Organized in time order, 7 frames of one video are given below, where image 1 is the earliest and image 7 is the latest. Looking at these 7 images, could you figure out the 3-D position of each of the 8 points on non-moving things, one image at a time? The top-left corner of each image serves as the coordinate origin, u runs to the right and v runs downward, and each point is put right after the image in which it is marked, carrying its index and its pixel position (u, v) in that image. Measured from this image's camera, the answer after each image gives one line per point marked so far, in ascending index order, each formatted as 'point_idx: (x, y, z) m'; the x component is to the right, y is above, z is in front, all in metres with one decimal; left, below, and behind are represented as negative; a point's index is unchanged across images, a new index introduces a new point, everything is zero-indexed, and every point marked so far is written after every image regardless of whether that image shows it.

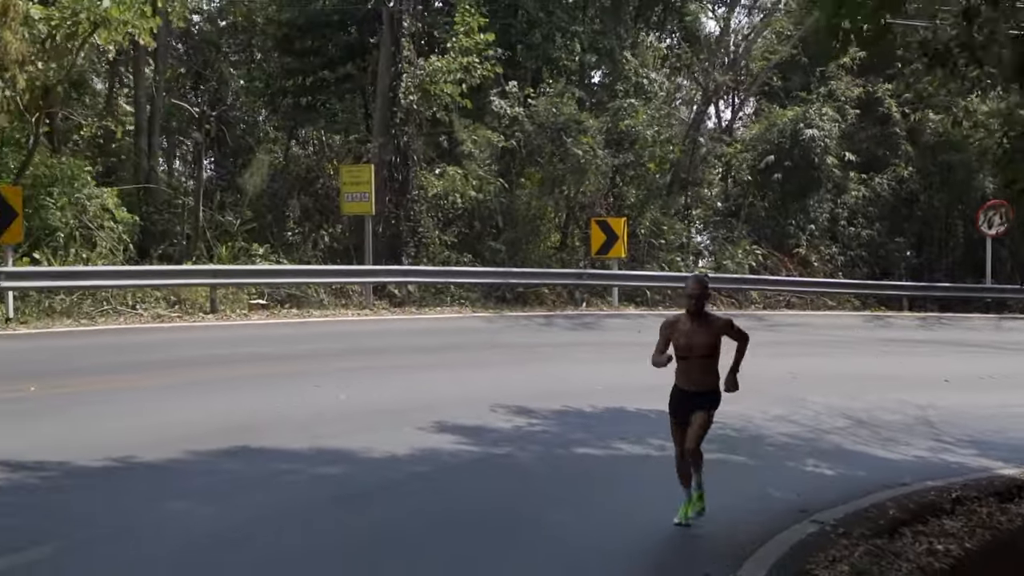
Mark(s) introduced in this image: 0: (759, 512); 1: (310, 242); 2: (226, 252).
0: (+1.1, -1.0, +6.7) m
1: (-2.6, +0.6, +18.6) m
2: (-3.1, +0.4, +15.8) m
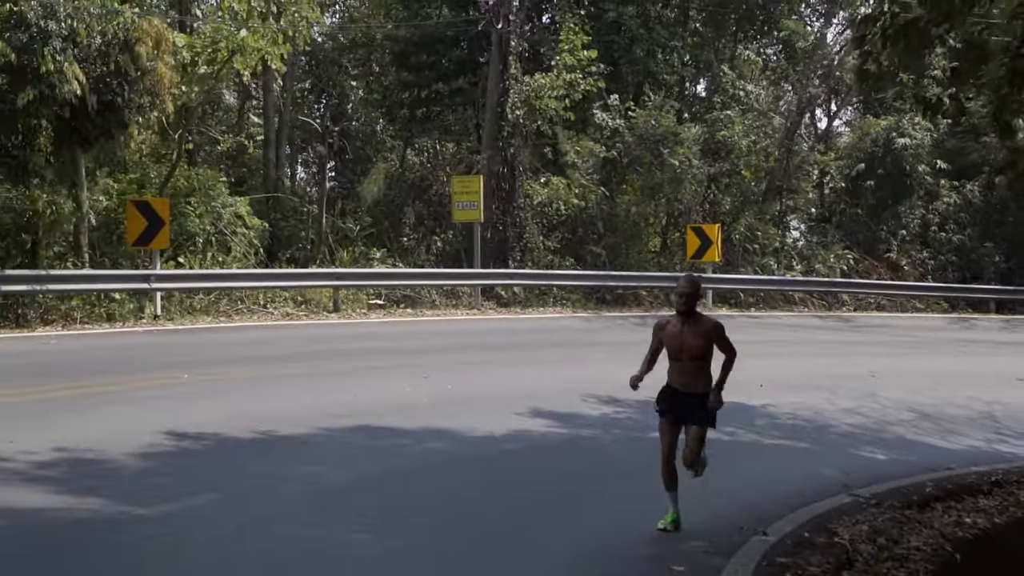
0: (+1.6, -1.0, +7.7) m
1: (-1.2, +0.6, +19.9) m
2: (-1.9, +0.4, +17.1) m
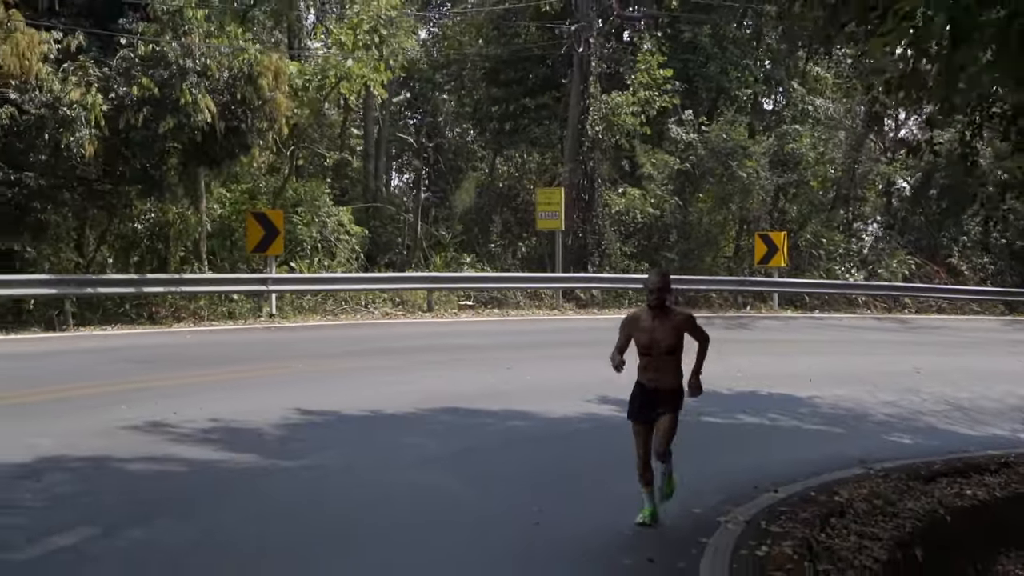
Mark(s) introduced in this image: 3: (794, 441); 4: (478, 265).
0: (+2.0, -1.1, +9.1) m
1: (0.0, +0.5, +21.5) m
2: (-0.9, +0.4, +18.7) m
3: (+1.9, -1.1, +10.0) m
4: (-0.4, +0.3, +19.0) m
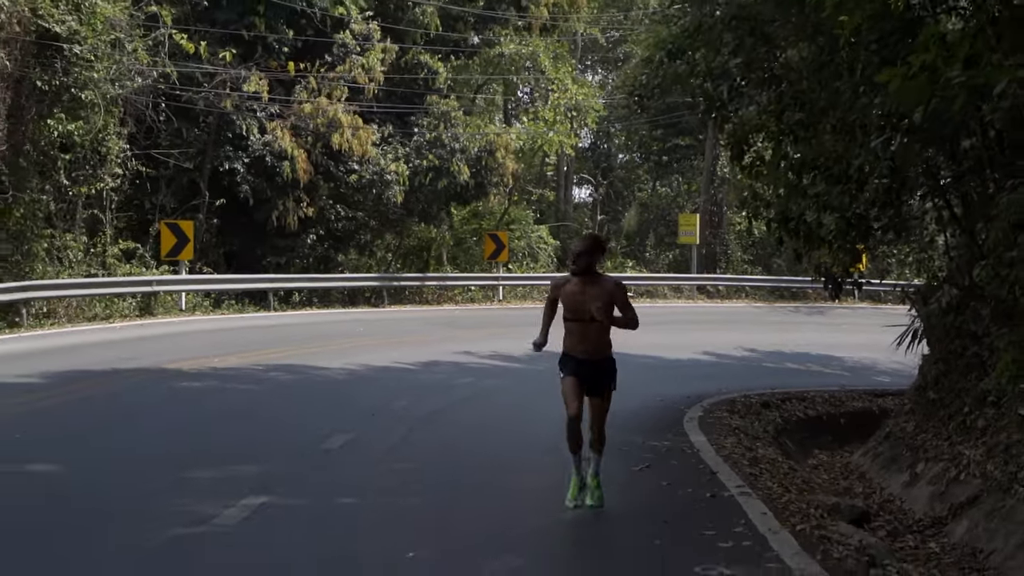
0: (+3.5, -1.1, +16.5) m
1: (+3.0, +0.6, +29.0) m
2: (+1.8, +0.4, +26.4) m
3: (+3.6, -1.1, +17.4) m
4: (+2.3, +0.4, +26.6) m
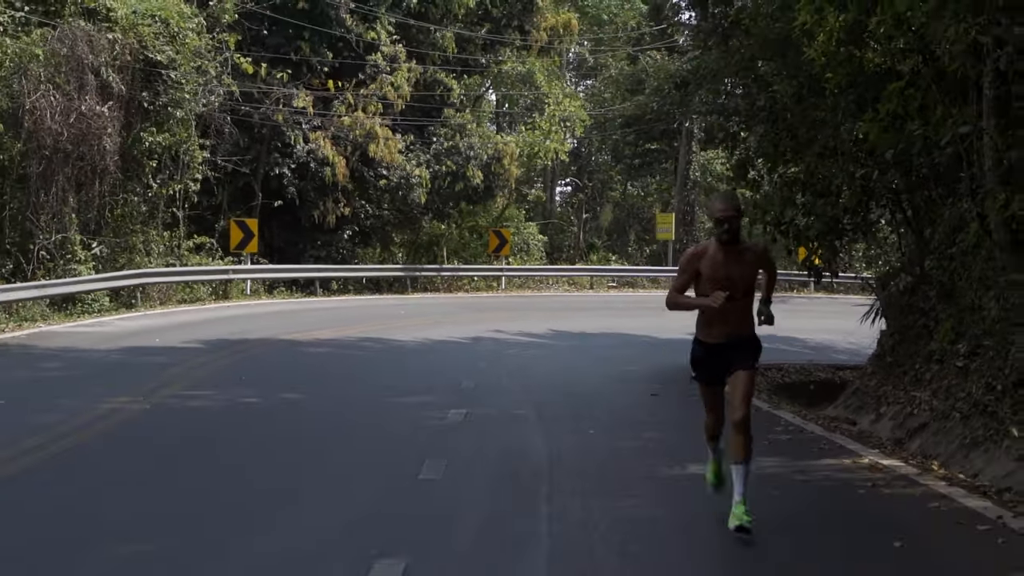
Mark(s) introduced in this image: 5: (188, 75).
0: (+3.8, -1.0, +19.6) m
1: (+2.8, +0.8, +32.0) m
2: (+1.7, +0.6, +29.4) m
3: (+3.8, -0.9, +20.5) m
4: (+2.2, +0.6, +29.6) m
5: (-4.0, +2.7, +18.1) m
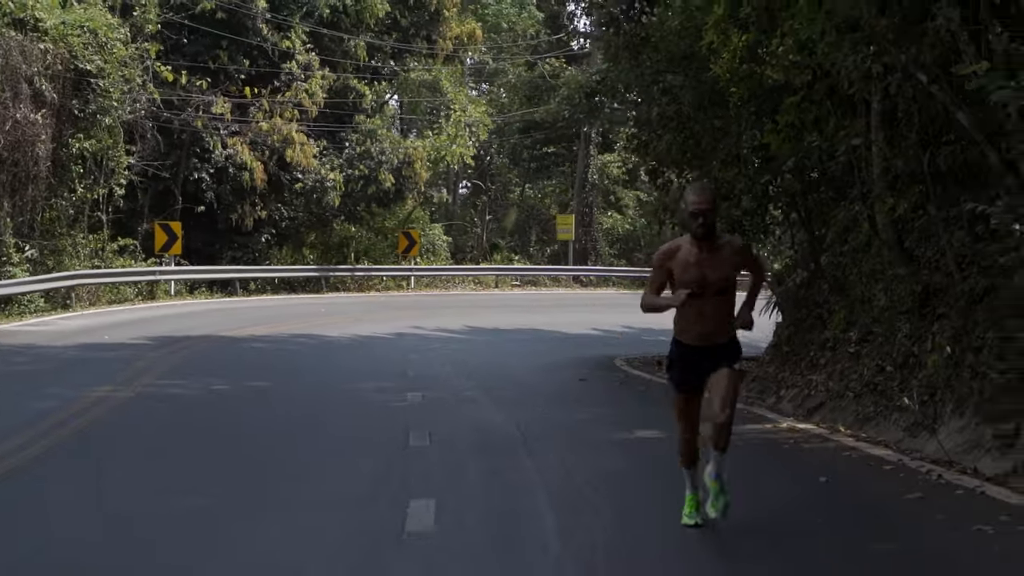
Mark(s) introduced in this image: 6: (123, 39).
0: (+2.6, -0.9, +20.8) m
1: (+0.6, +0.8, +33.2) m
2: (-0.3, +0.6, +30.4) m
3: (+2.5, -0.9, +21.7) m
4: (+0.2, +0.6, +30.7) m
5: (-5.1, +2.7, +18.8) m
6: (-5.1, +3.3, +19.2) m
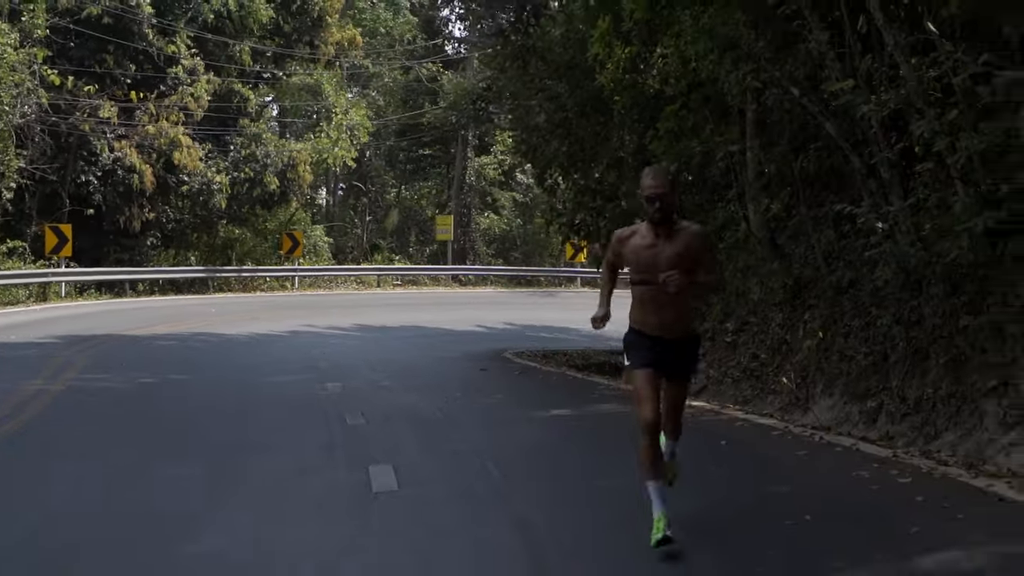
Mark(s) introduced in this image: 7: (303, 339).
0: (+0.9, -0.9, +21.8) m
1: (-2.3, +0.8, +33.9) m
2: (-2.9, +0.6, +31.1) m
3: (+0.8, -0.8, +22.7) m
4: (-2.4, +0.6, +31.4) m
5: (-6.6, +2.6, +19.0) m
6: (-6.7, +3.3, +19.5) m
7: (-2.5, -0.6, +17.2) m
